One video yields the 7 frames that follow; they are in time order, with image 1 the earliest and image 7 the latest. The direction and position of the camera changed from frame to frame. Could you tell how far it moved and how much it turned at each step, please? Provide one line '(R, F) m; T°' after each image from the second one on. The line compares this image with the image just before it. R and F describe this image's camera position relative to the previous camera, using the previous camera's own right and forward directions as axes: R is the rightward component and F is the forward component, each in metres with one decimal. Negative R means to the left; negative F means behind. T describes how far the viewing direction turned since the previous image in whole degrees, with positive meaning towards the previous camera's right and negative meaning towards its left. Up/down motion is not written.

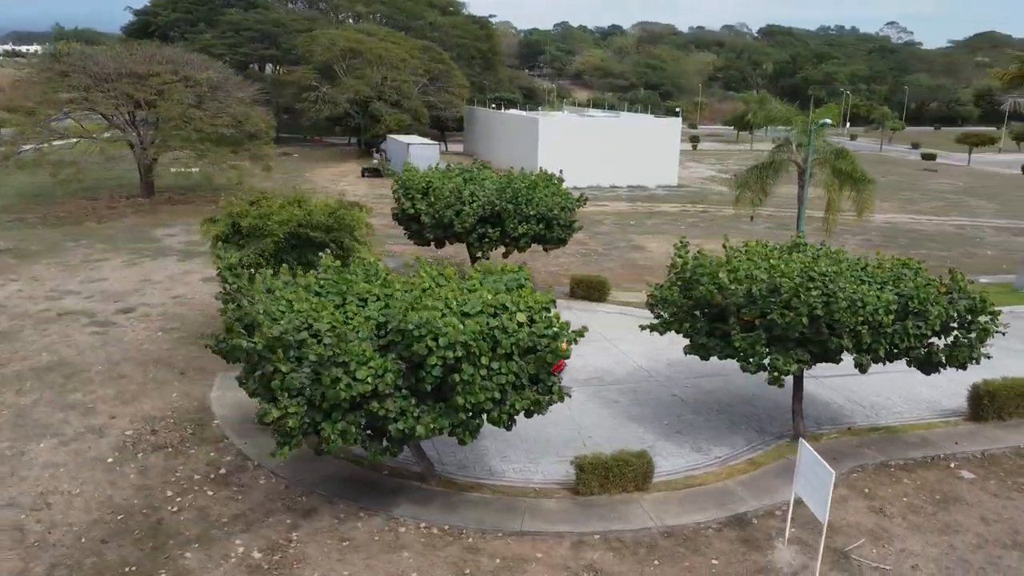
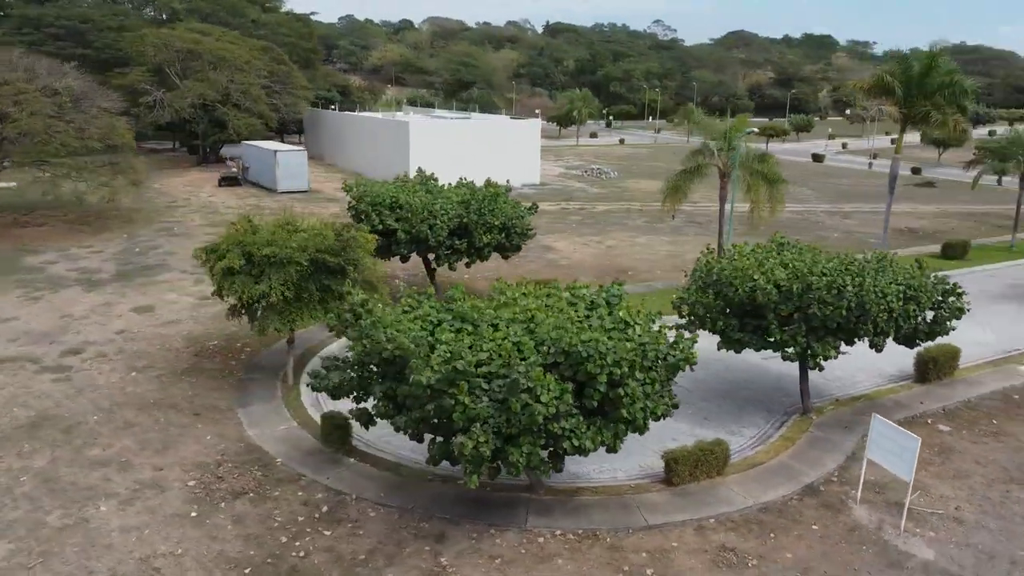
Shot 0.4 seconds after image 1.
(-4.2, -0.1) m; +15°
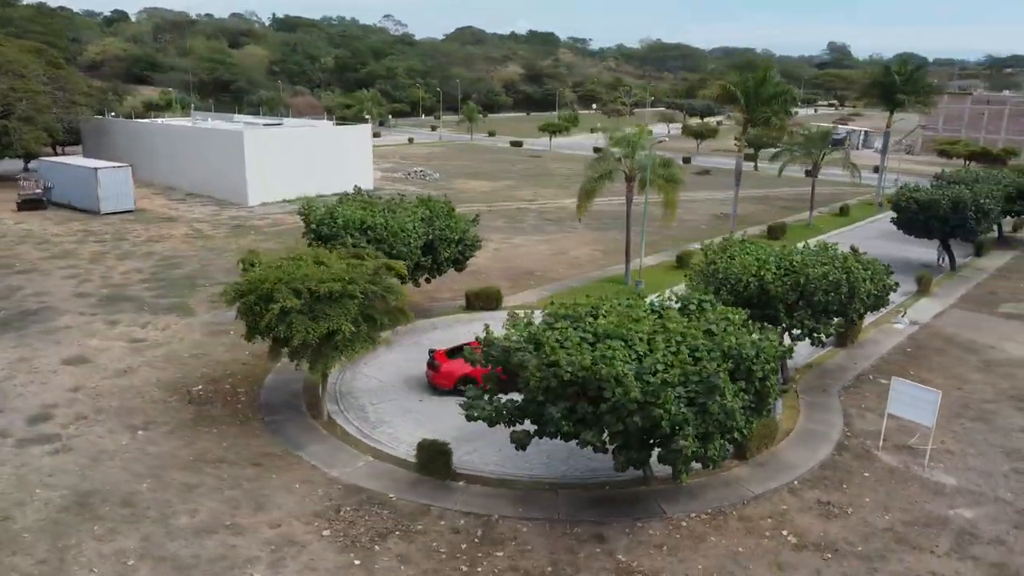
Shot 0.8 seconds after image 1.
(-5.6, +0.1) m; +18°
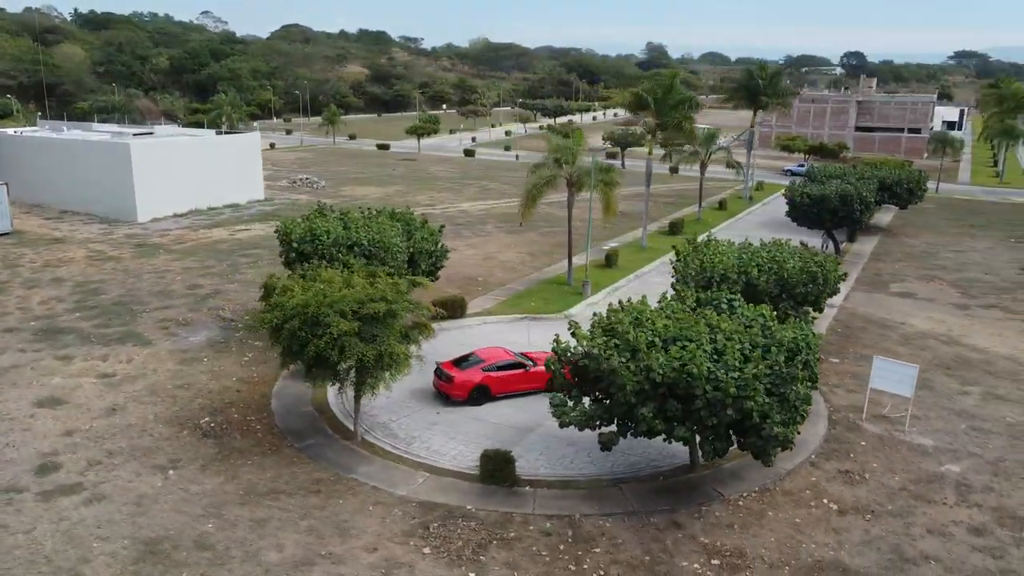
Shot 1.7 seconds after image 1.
(-3.6, -0.2) m; +12°
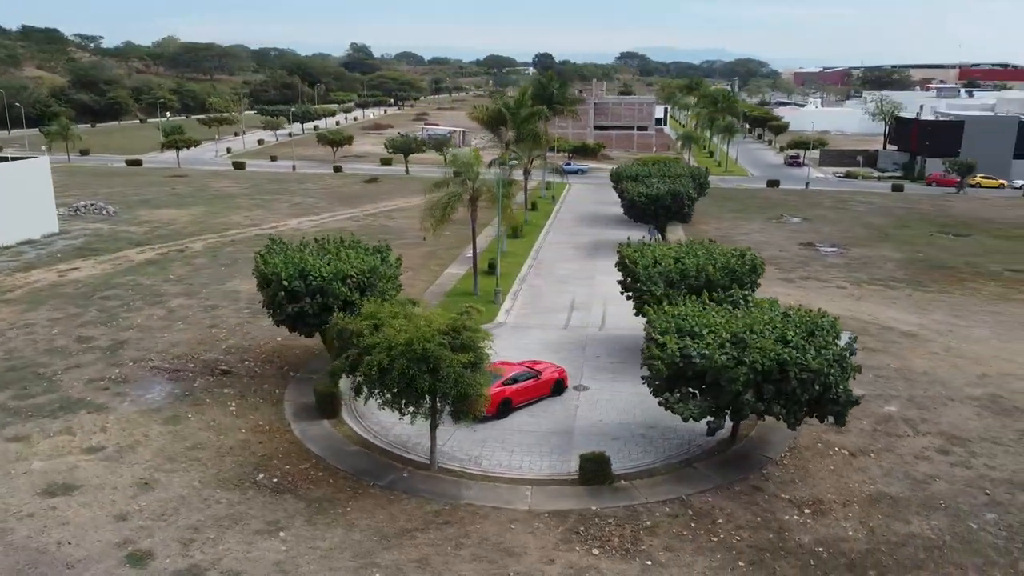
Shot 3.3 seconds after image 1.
(-6.6, +0.1) m; +20°
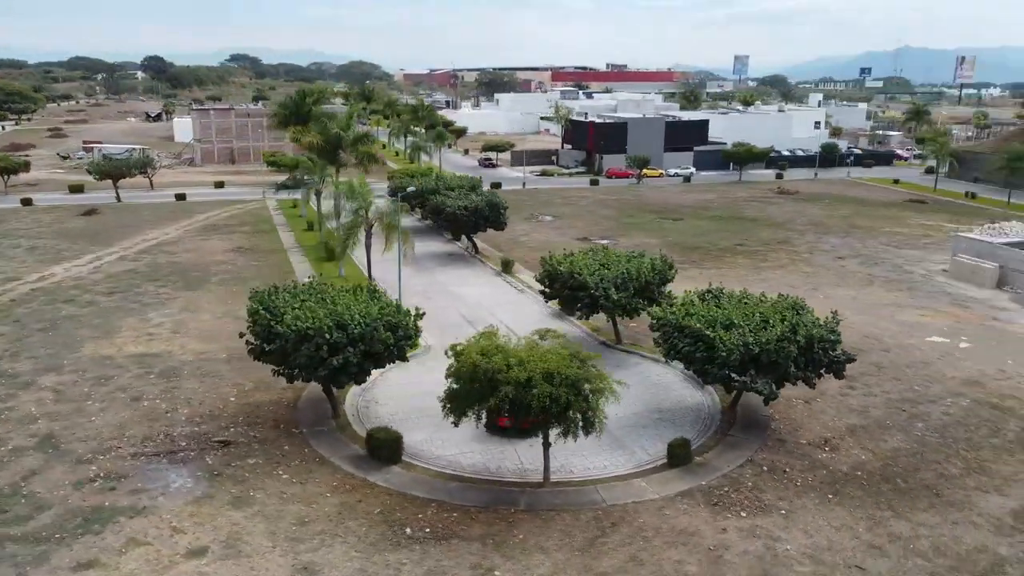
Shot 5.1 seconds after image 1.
(-9.0, +0.7) m; +26°
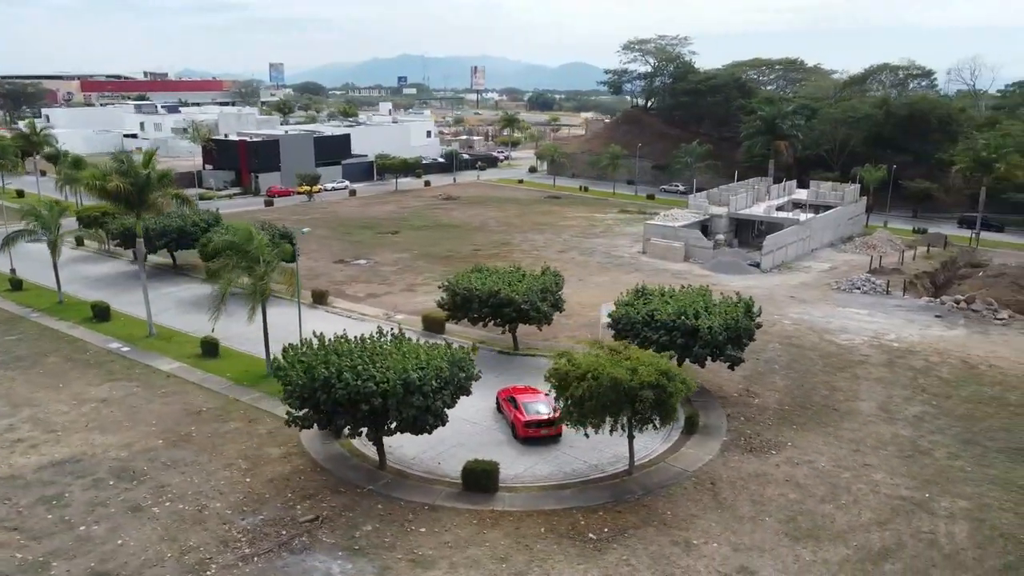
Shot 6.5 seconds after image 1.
(-11.3, +1.3) m; +31°
